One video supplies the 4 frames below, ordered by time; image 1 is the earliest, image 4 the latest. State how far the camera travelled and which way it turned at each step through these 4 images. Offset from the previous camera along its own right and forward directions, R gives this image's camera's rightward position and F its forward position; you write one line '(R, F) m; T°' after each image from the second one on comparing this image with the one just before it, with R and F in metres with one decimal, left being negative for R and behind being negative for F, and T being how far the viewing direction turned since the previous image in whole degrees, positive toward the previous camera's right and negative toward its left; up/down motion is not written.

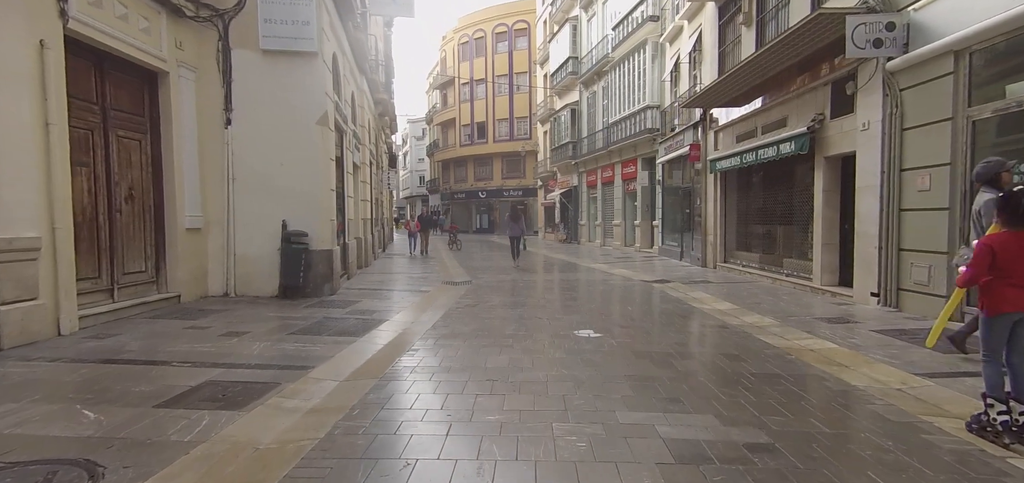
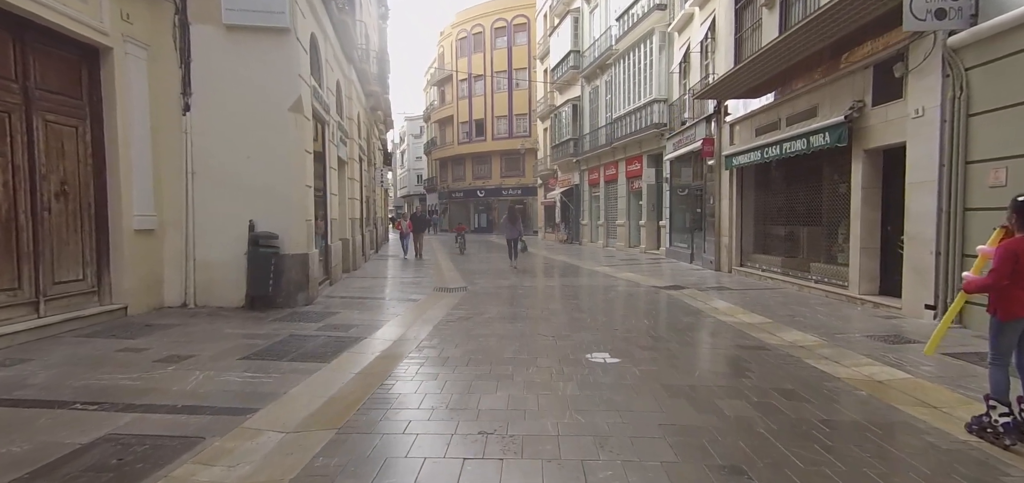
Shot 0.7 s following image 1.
(0.0, +1.1) m; 0°
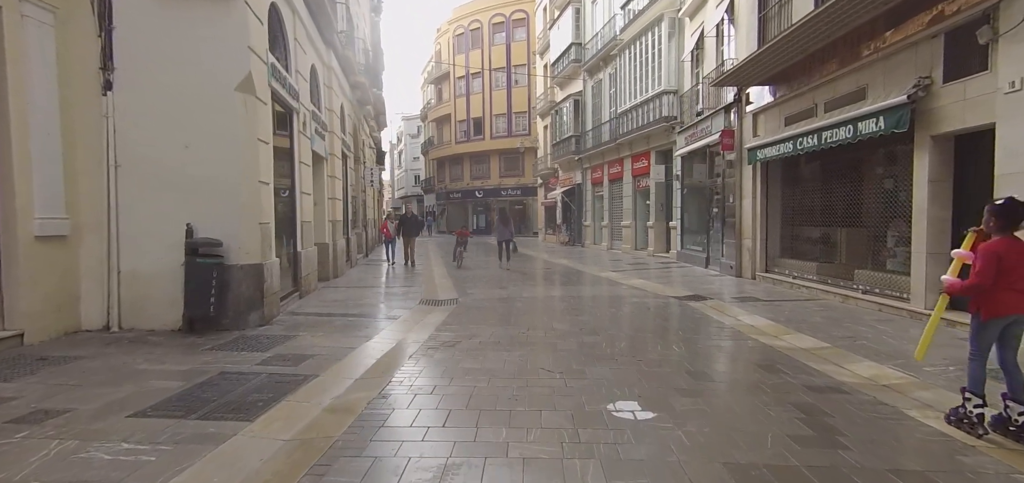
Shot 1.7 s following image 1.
(0.0, +1.4) m; 0°
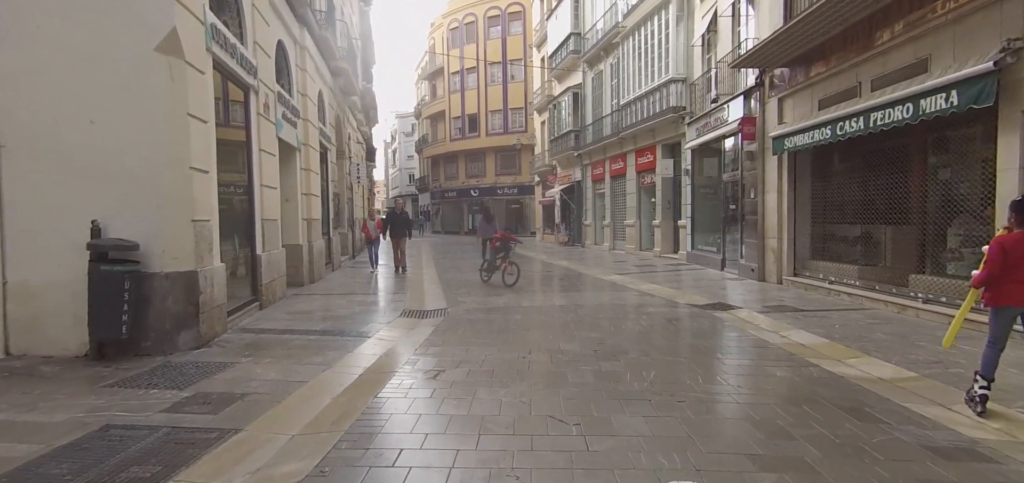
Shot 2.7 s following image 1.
(0.0, +1.3) m; 0°
